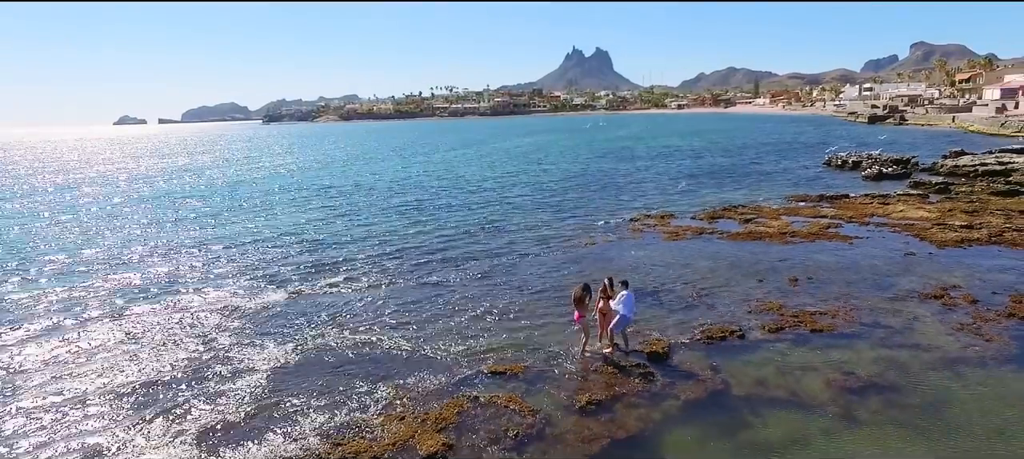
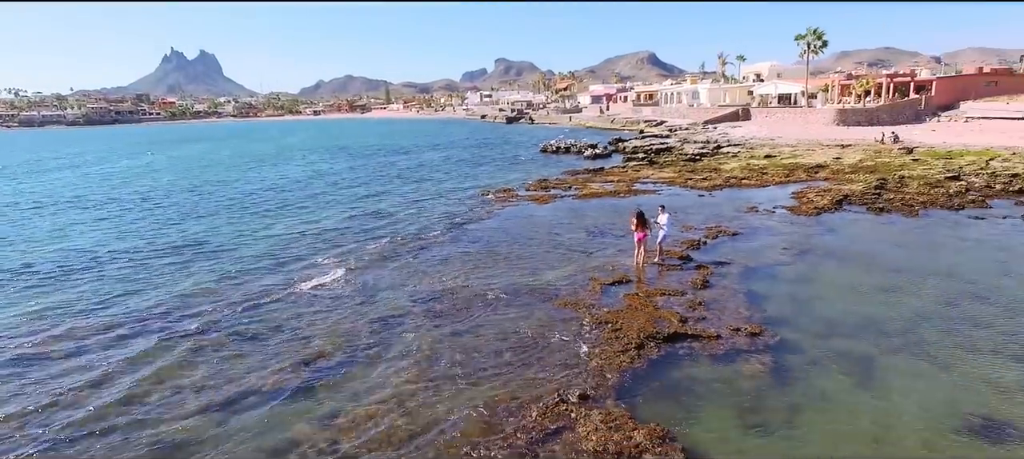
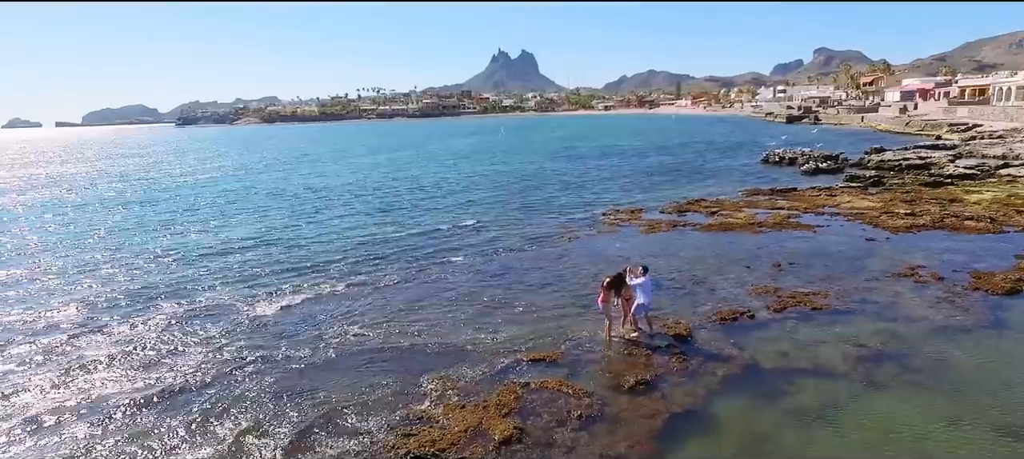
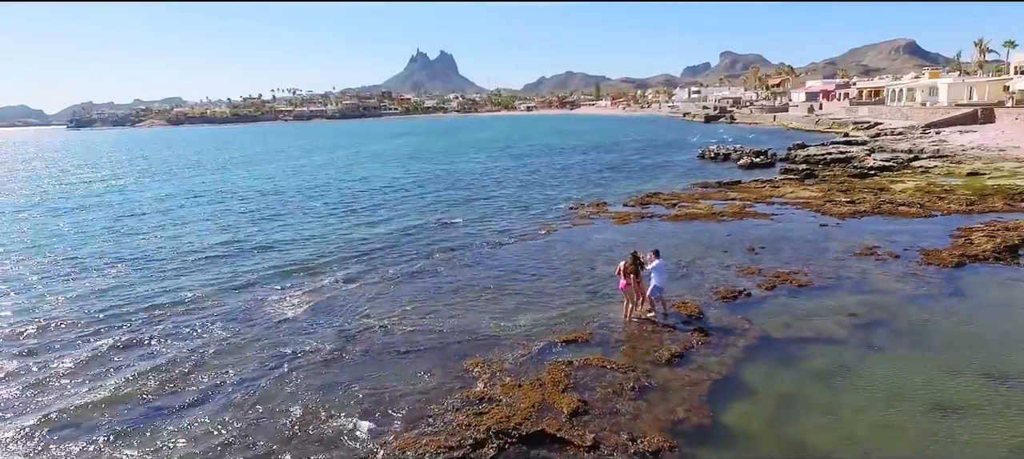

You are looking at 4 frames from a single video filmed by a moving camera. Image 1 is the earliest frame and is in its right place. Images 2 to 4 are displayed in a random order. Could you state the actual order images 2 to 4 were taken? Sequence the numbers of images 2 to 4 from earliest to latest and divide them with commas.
3, 4, 2
